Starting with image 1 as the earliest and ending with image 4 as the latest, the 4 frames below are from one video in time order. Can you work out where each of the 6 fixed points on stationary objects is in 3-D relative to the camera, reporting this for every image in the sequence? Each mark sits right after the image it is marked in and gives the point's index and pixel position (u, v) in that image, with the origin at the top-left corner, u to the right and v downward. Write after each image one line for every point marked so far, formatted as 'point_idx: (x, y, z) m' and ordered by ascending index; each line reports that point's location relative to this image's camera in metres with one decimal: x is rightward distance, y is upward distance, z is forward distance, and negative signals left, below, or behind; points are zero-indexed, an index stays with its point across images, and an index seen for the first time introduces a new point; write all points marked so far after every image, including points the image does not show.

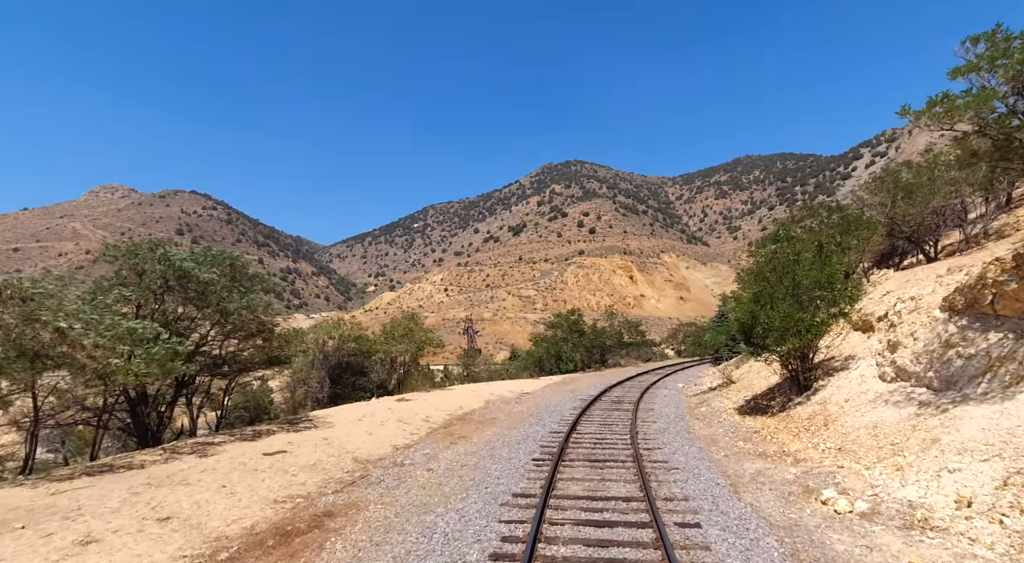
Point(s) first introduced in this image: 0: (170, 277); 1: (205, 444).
0: (-7.4, +0.1, +12.7) m
1: (-6.2, -3.3, +12.1) m
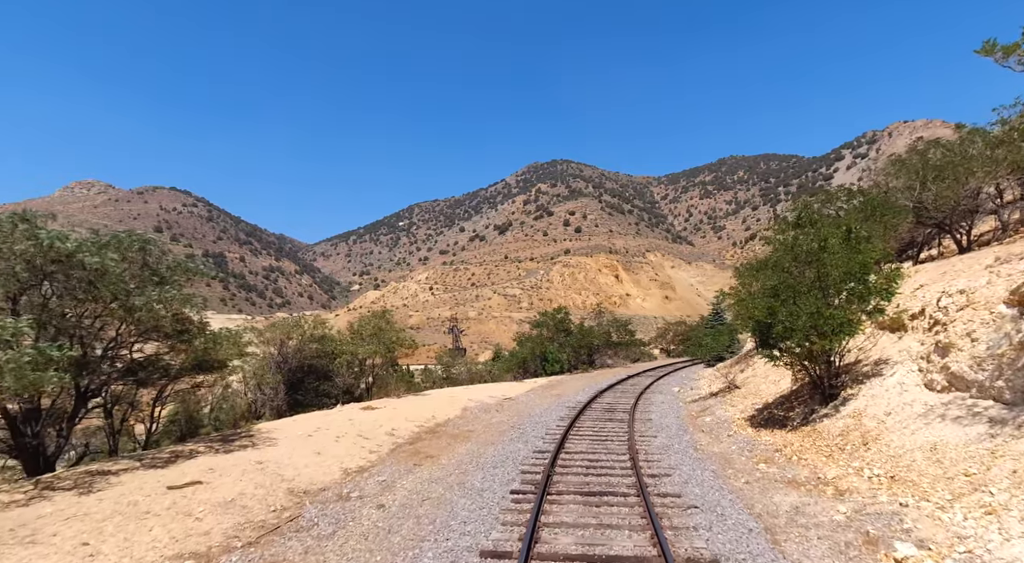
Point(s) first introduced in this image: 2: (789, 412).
0: (-7.9, +0.3, +10.1) m
1: (-6.7, -3.1, +9.6) m
2: (+6.6, -3.1, +14.2) m
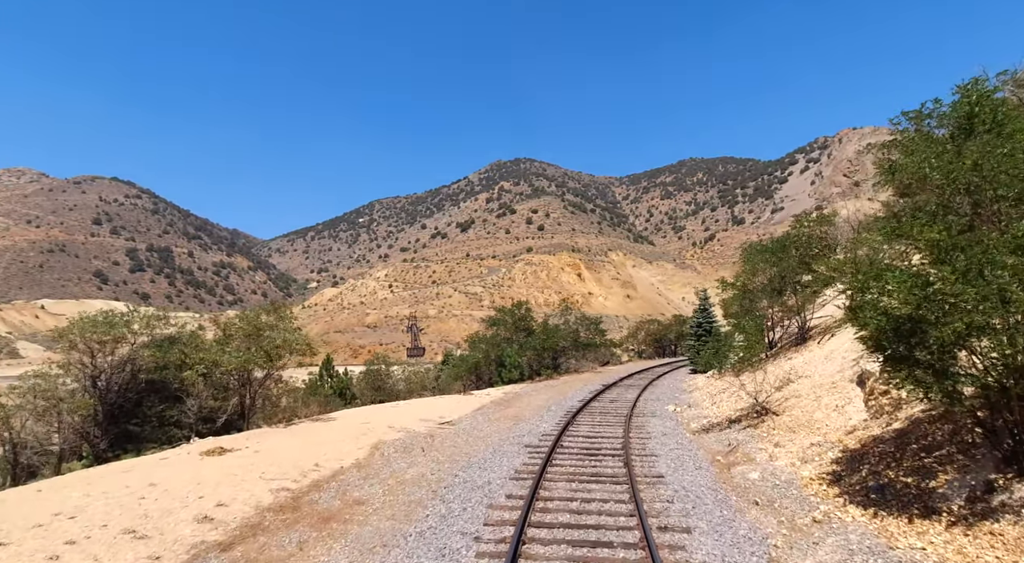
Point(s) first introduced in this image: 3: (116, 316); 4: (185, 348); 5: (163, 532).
0: (-8.7, +0.9, +2.9) m
1: (-7.5, -2.5, +2.4) m
2: (+5.5, -2.6, +7.9) m
3: (-9.7, -0.9, +14.8) m
4: (-8.5, -1.7, +15.5) m
5: (-4.6, -3.3, +7.8) m
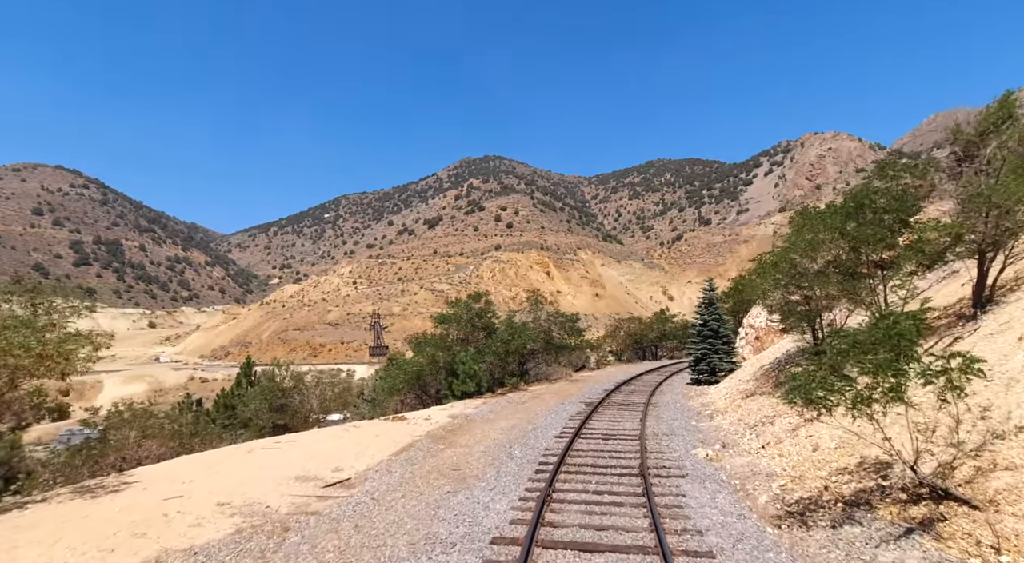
0: (-9.1, +1.6, -5.2) m
1: (-7.8, -1.9, -5.6) m
2: (+4.8, -2.1, +0.6) m
3: (-10.7, -0.2, +6.7) m
4: (-9.5, -1.0, +7.4) m
5: (-5.3, -2.7, 0.0) m
